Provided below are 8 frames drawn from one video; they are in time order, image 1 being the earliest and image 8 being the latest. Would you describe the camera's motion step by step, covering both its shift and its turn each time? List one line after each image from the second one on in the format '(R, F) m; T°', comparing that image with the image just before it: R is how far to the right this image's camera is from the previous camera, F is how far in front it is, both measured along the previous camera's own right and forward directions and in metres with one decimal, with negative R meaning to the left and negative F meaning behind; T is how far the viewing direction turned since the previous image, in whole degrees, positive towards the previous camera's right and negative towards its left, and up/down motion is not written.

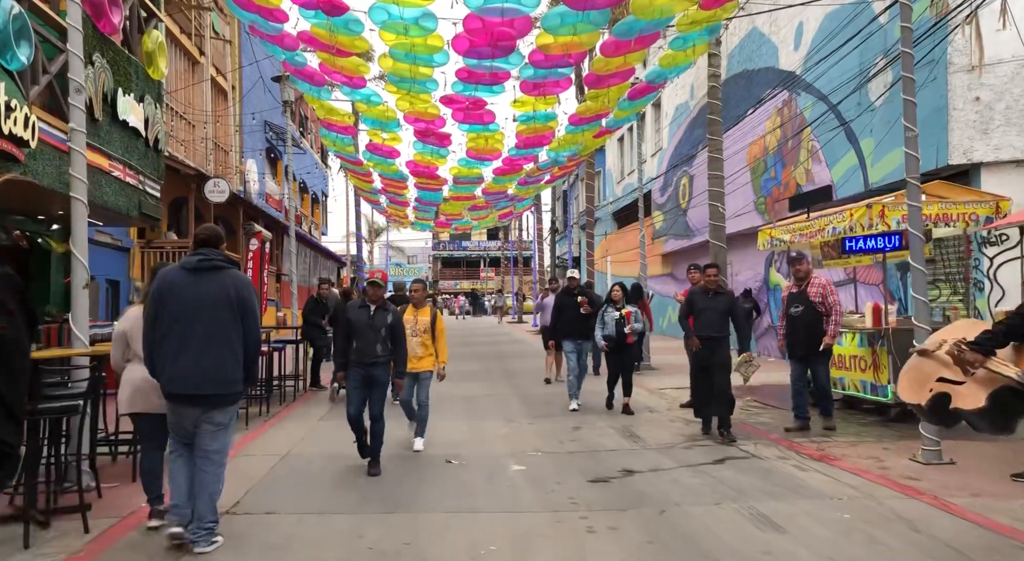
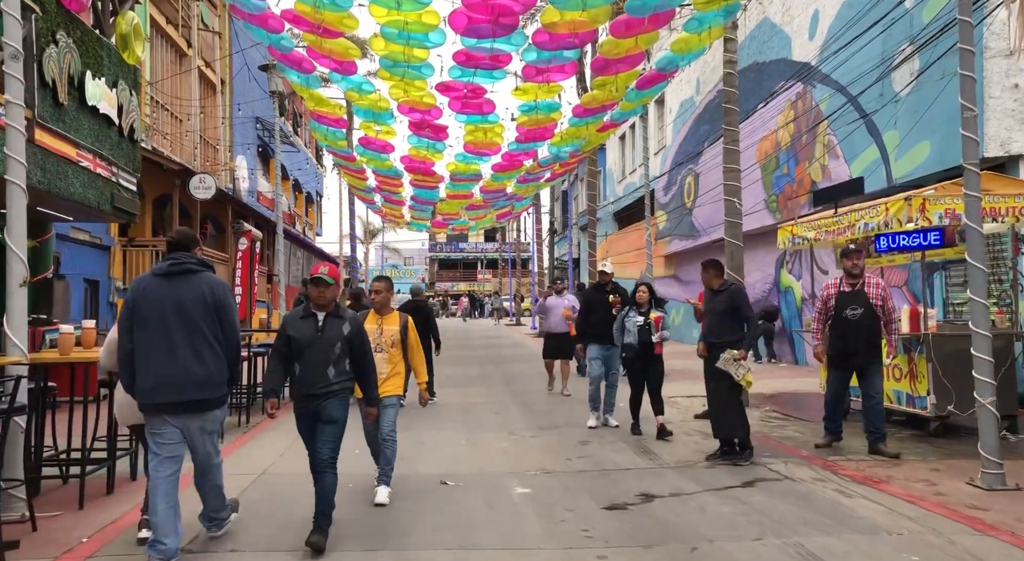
(0.0, +0.7) m; 0°
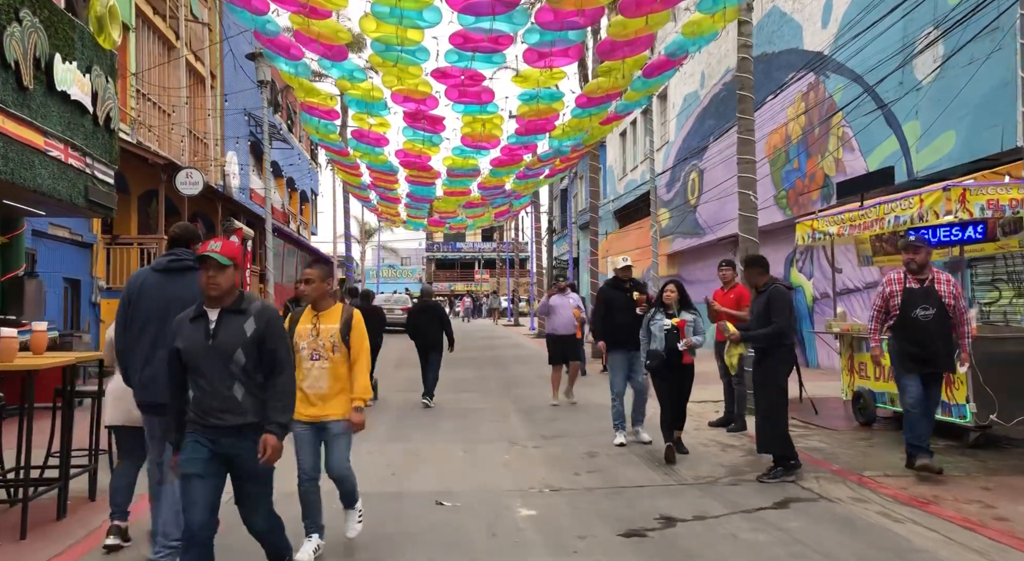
(0.0, +0.6) m; 0°
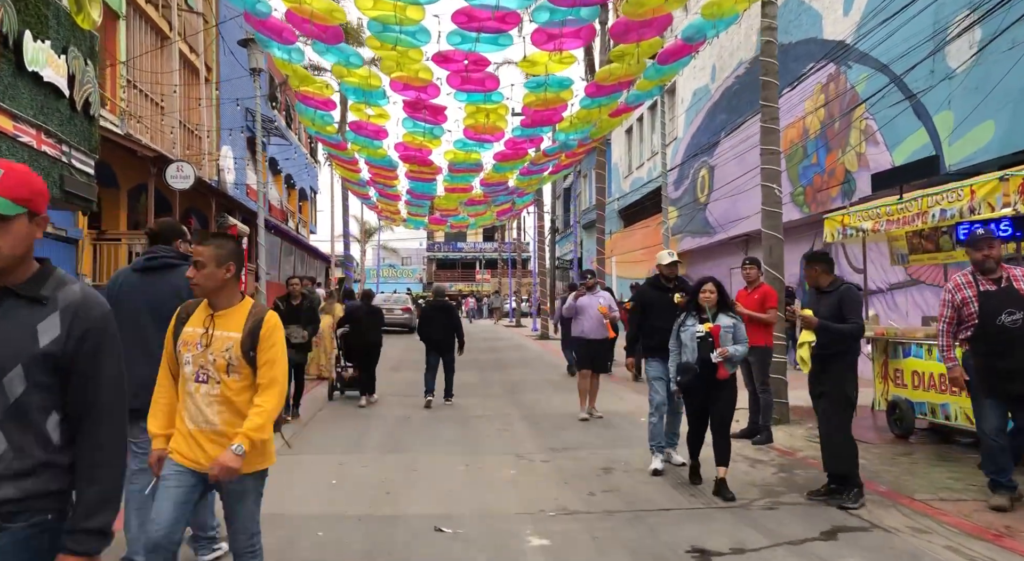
(-0.1, +0.6) m; 0°
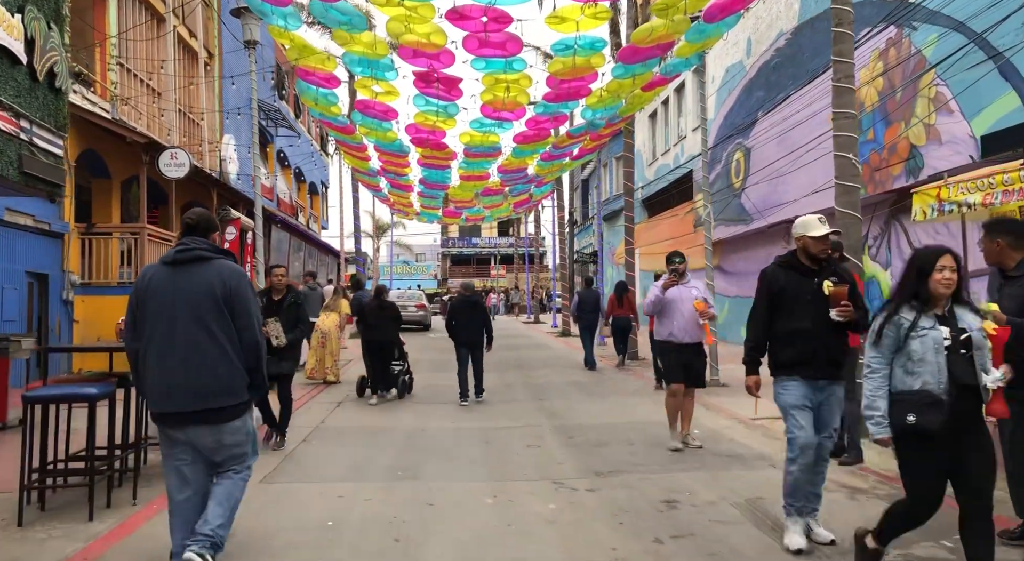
(-0.2, +1.2) m; -1°
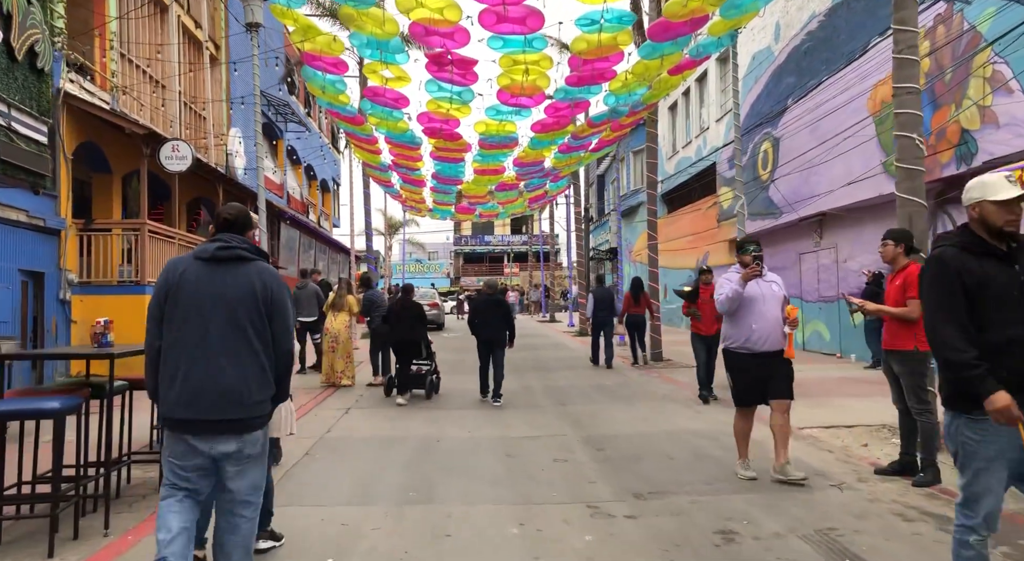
(-0.1, +0.7) m; -1°
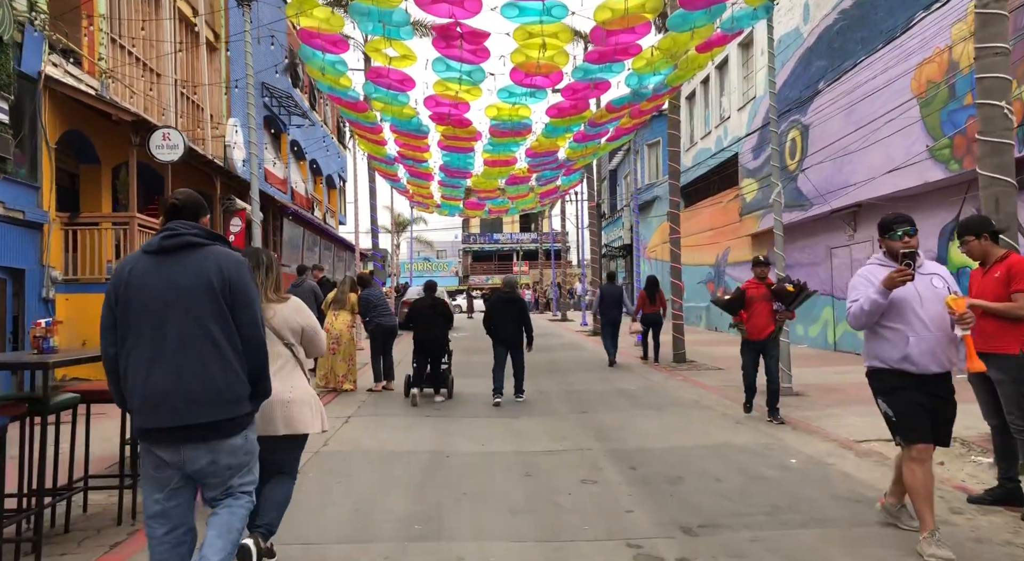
(-0.1, +0.9) m; -1°
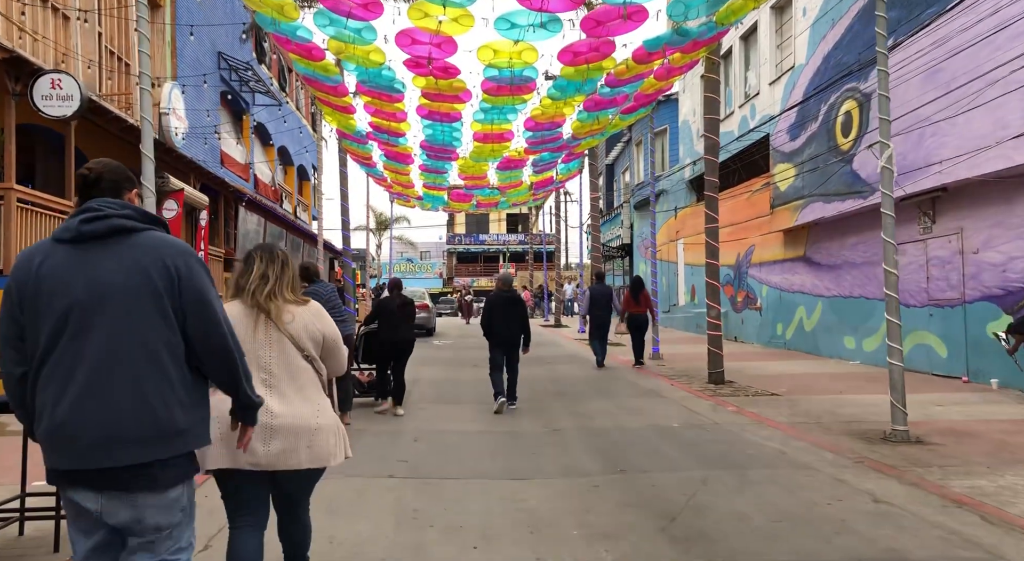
(-0.2, +2.9) m; +1°
